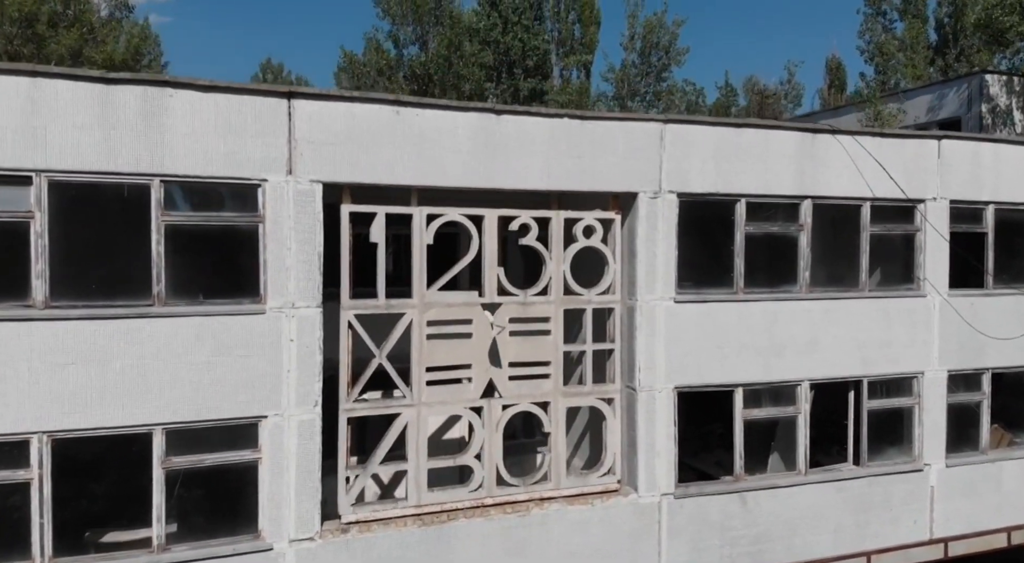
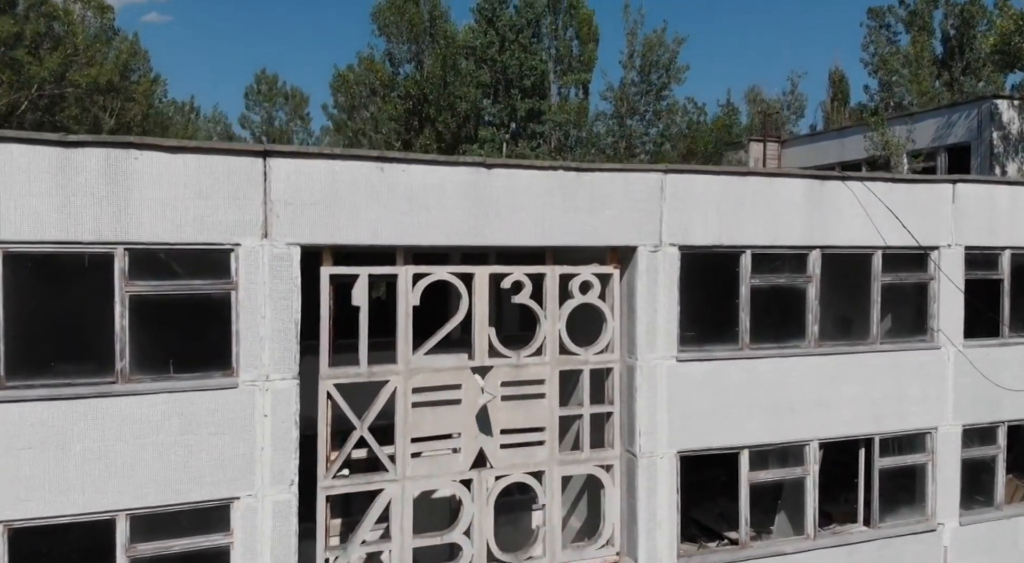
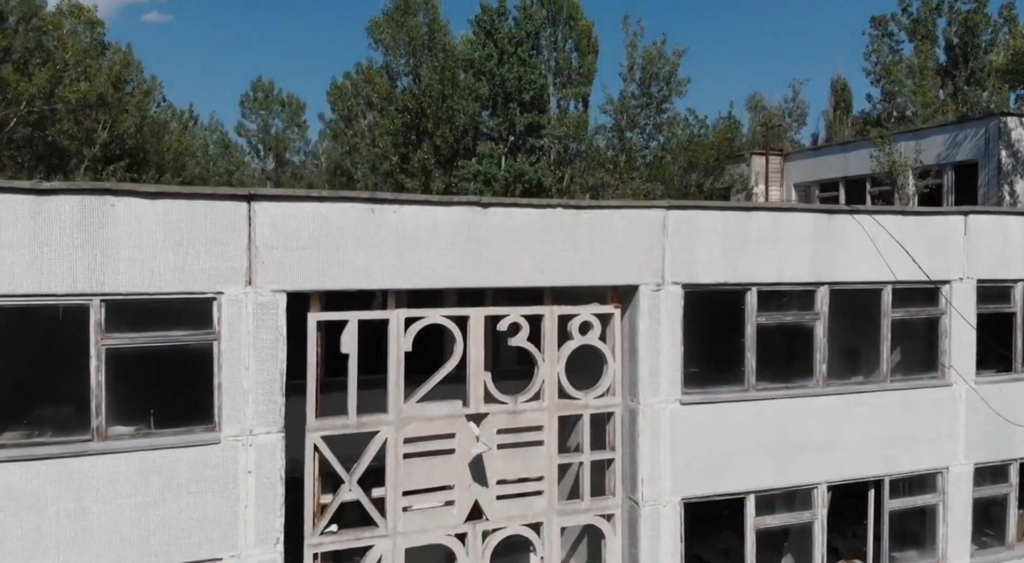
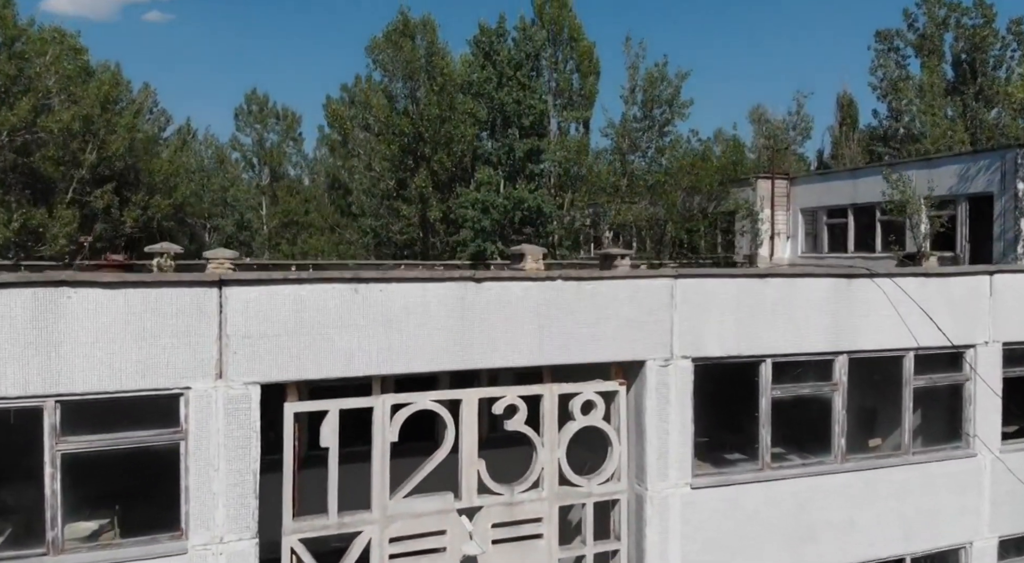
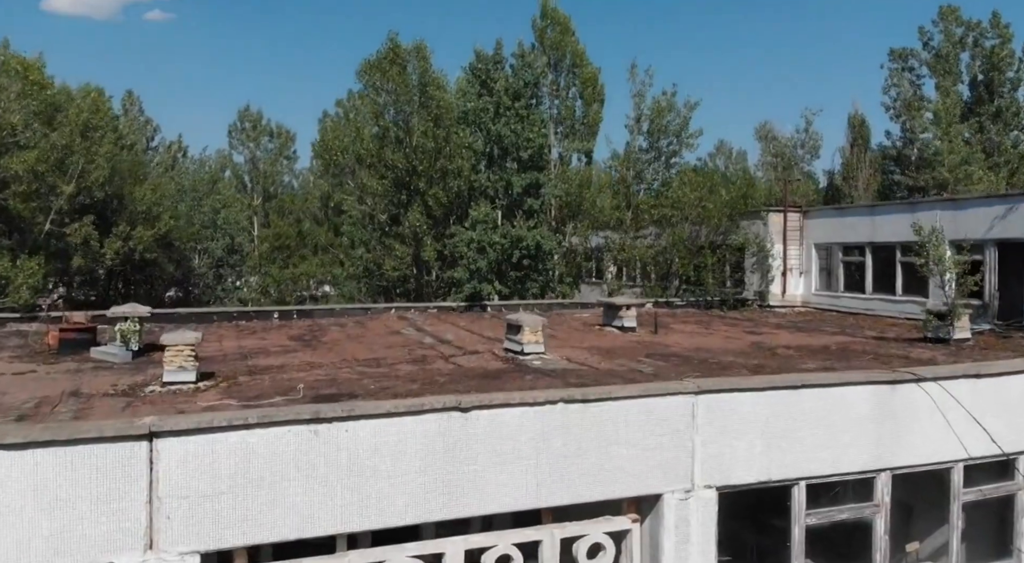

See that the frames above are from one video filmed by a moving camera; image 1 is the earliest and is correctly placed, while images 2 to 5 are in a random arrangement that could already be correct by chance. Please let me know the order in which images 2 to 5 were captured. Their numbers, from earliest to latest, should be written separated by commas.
2, 3, 4, 5
